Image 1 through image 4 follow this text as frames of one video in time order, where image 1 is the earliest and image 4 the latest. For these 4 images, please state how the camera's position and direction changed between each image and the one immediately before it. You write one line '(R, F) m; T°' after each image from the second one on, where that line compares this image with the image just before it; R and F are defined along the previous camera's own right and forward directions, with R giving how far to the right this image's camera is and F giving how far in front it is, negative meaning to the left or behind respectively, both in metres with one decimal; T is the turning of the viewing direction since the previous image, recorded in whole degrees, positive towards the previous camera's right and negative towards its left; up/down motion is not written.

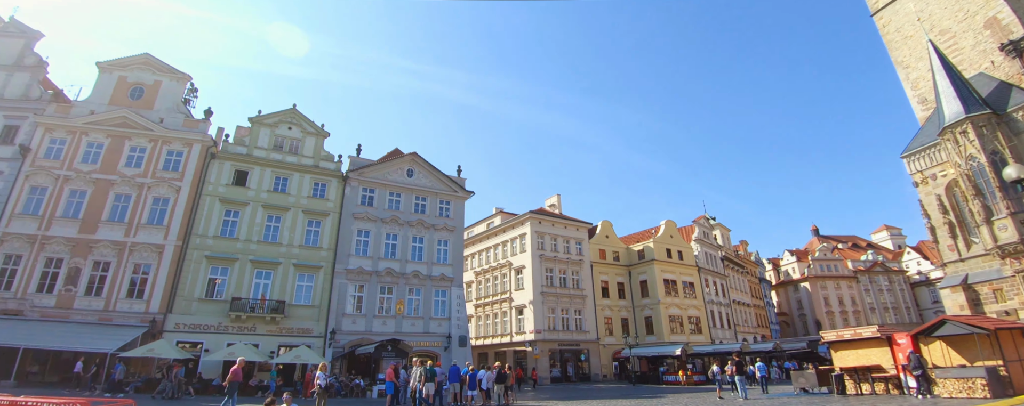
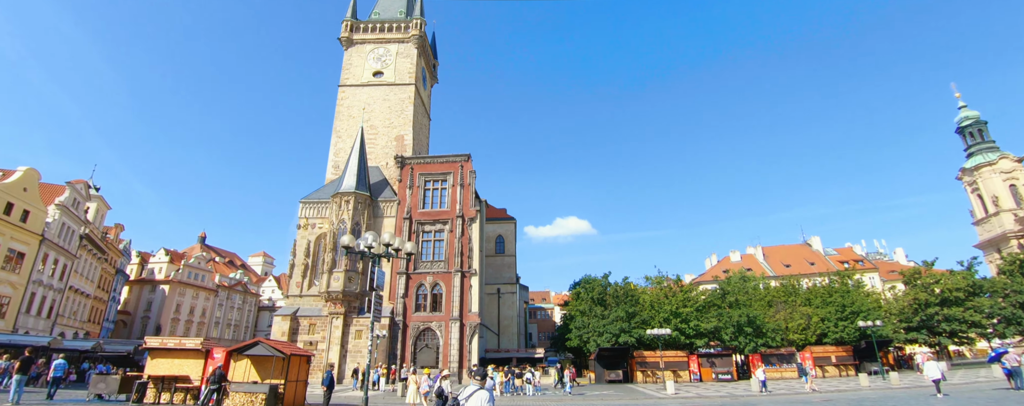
(+1.0, +0.4) m; +59°
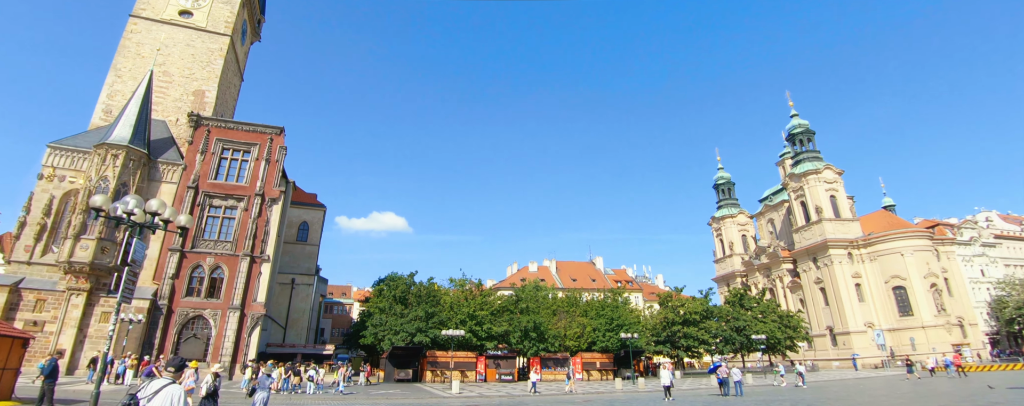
(+2.0, -0.2) m; +18°
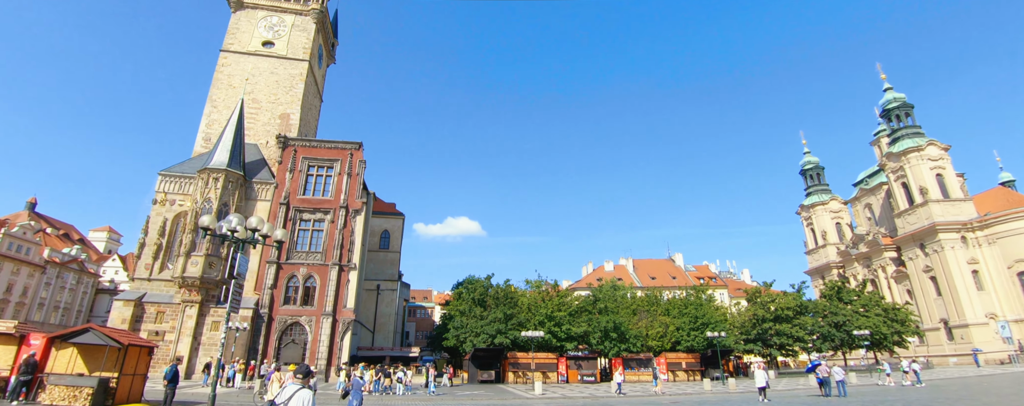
(-0.8, 0.0) m; -7°
